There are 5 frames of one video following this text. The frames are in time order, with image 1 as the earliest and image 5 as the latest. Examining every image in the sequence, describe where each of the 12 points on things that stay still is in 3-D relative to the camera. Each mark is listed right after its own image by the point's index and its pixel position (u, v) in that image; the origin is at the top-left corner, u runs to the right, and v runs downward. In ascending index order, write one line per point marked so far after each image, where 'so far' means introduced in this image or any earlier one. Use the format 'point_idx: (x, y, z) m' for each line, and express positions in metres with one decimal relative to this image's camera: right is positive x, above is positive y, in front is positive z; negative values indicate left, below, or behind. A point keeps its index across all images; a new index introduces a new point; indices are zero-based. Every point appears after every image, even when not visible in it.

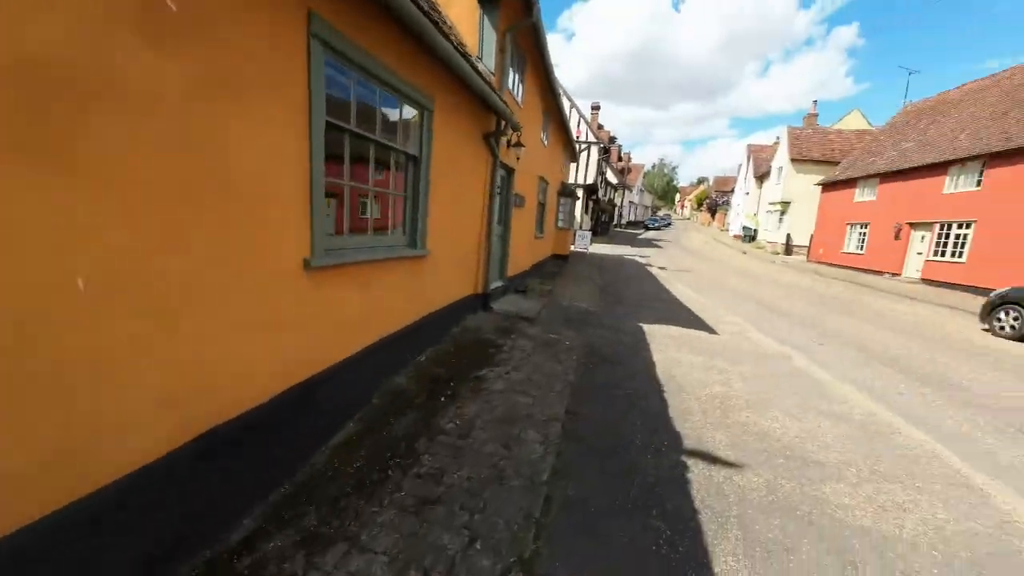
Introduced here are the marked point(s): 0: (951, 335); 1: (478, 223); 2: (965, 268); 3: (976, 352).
0: (+9.4, -1.0, +8.4) m
1: (-0.5, +1.0, +5.9) m
2: (+16.1, +0.7, +14.0) m
3: (+8.5, -1.2, +7.2) m
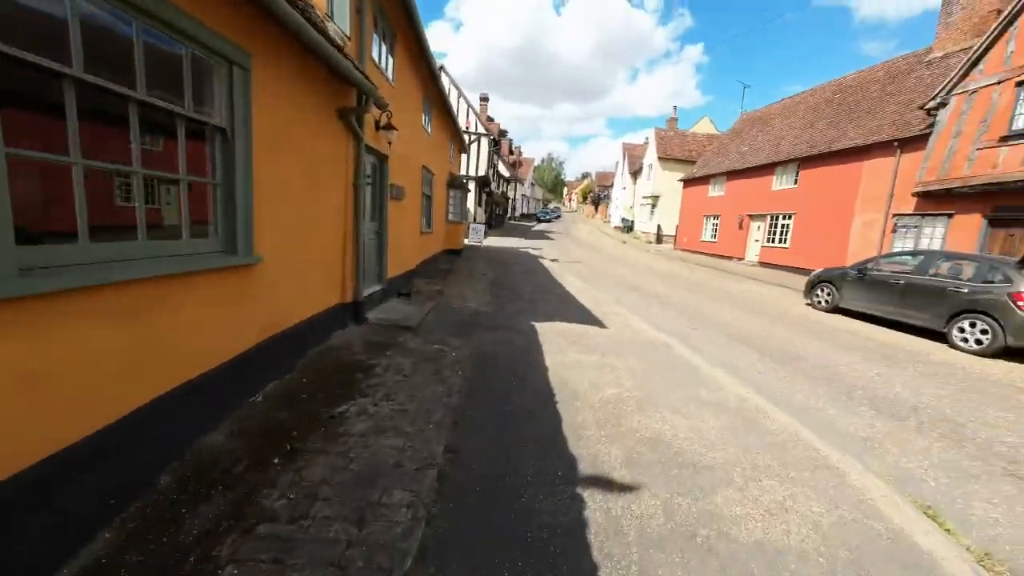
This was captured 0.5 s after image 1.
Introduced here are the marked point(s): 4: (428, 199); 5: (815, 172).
0: (+6.9, -0.6, +9.9) m
1: (-2.1, +0.9, +4.9) m
2: (+11.9, +1.5, +16.9) m
3: (+6.3, -0.8, +8.5) m
4: (-2.3, +2.4, +10.7) m
5: (+12.3, +4.8, +16.0) m
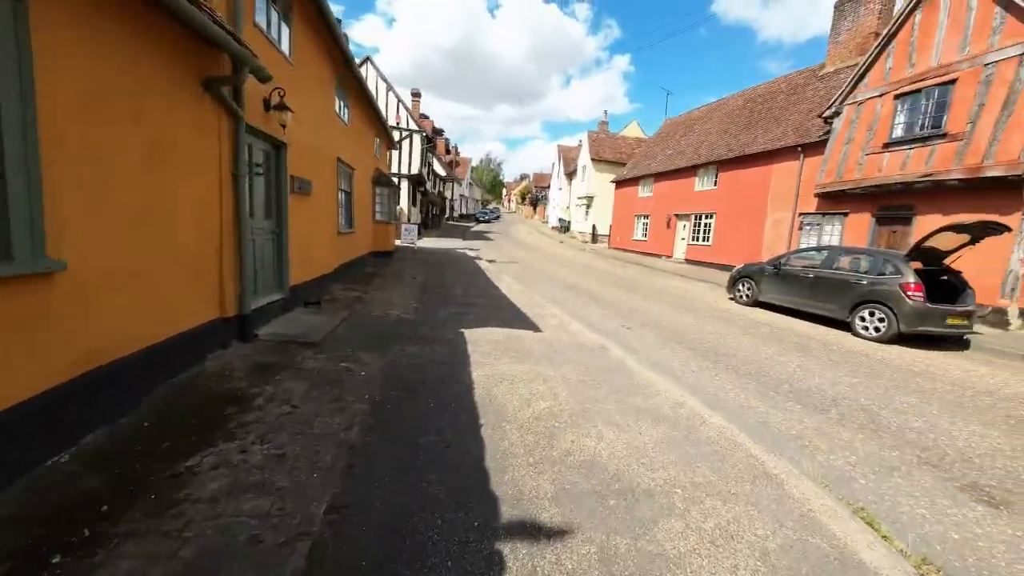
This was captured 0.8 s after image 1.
0: (+5.2, -0.5, +10.2) m
1: (-3.0, +0.7, +4.0) m
2: (+9.1, +1.7, +17.9) m
3: (+4.8, -0.7, +8.8) m
4: (-4.1, +2.3, +9.7) m
5: (+9.5, +5.0, +17.1) m
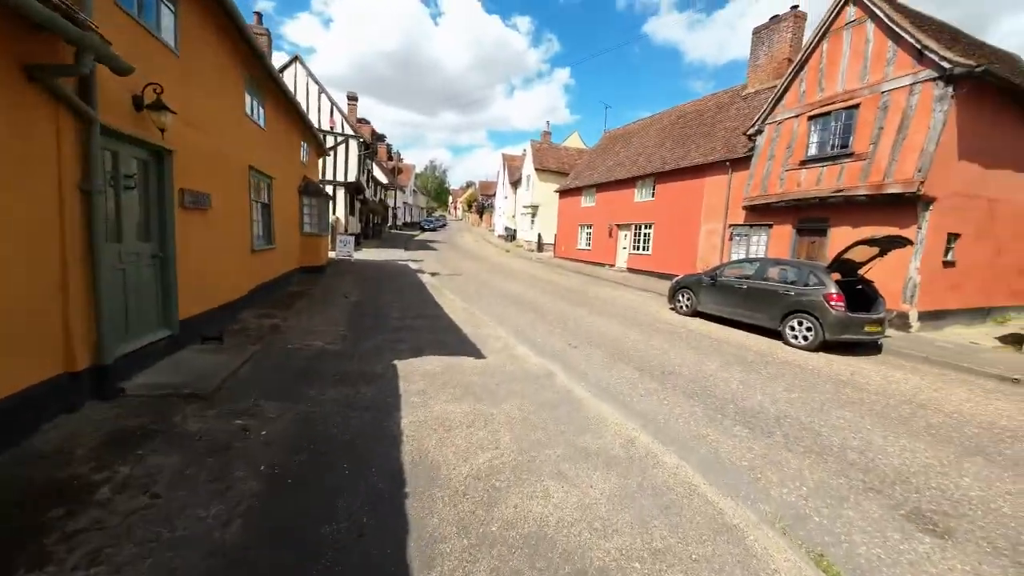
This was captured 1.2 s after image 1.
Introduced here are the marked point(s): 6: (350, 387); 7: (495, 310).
0: (+3.8, -0.8, +10.3) m
1: (-3.6, +0.4, +3.1) m
2: (+6.5, +1.4, +18.5) m
3: (+3.6, -1.0, +8.8) m
4: (-5.4, +1.8, +8.6) m
5: (+7.0, +4.6, +17.8) m
6: (-1.8, -1.1, +4.4) m
7: (-0.4, -0.5, +9.9) m
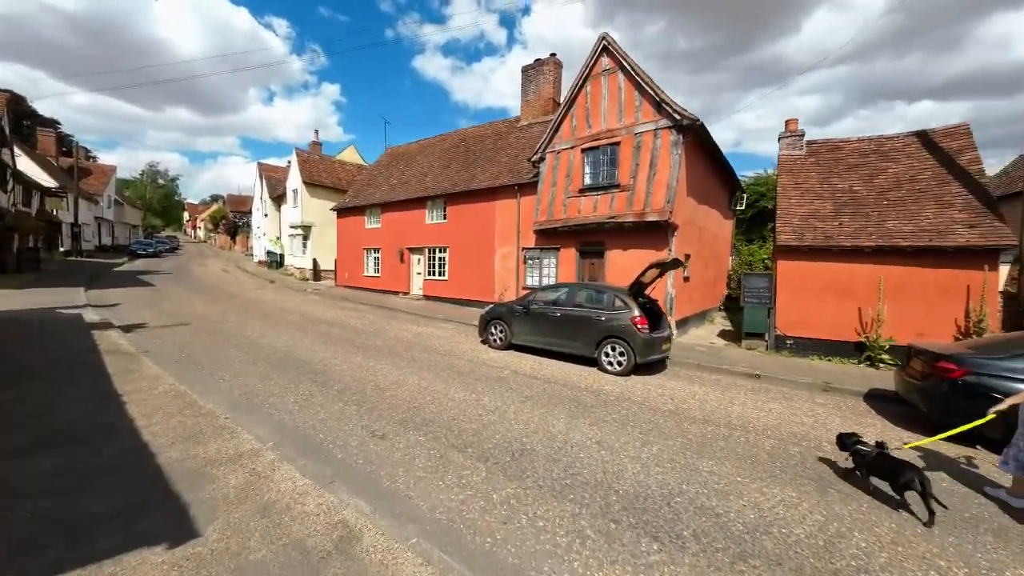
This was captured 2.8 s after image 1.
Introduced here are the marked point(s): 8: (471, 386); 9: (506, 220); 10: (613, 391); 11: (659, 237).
0: (-0.9, -1.6, +8.8) m
1: (-3.7, -0.3, -1.2) m
2: (-2.8, +0.1, +17.2) m
3: (-0.3, -1.7, +7.4) m
4: (-8.2, +0.5, +2.7) m
5: (-2.3, +3.5, +17.0) m
6: (-2.7, -1.8, +0.8) m
7: (-4.3, -1.6, +6.3) m
8: (-0.7, -1.7, +6.8) m
9: (-0.2, +2.7, +15.4) m
10: (+1.8, -1.8, +6.9) m
11: (+4.4, +1.5, +11.8) m
